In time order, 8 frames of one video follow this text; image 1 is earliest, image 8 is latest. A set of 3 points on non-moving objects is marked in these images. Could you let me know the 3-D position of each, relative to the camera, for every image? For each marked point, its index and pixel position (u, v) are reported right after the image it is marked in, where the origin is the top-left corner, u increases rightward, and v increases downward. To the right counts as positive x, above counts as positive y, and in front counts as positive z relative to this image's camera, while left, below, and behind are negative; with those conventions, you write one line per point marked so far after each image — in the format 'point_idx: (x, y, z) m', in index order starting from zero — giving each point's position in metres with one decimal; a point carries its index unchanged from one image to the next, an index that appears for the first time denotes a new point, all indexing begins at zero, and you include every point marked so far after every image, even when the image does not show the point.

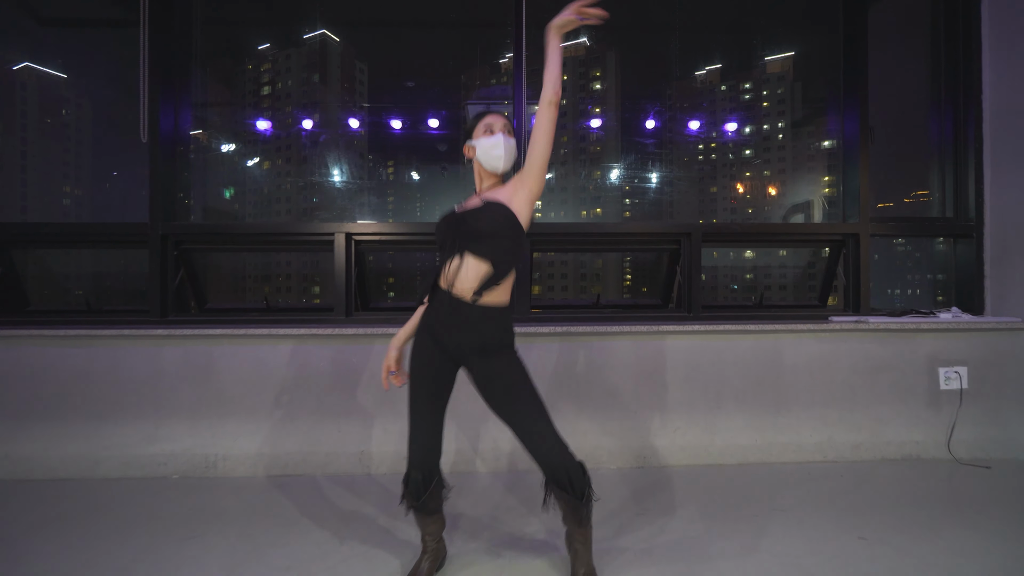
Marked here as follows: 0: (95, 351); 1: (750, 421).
0: (-2.3, -0.4, +2.6) m
1: (+1.4, -0.8, +2.6) m
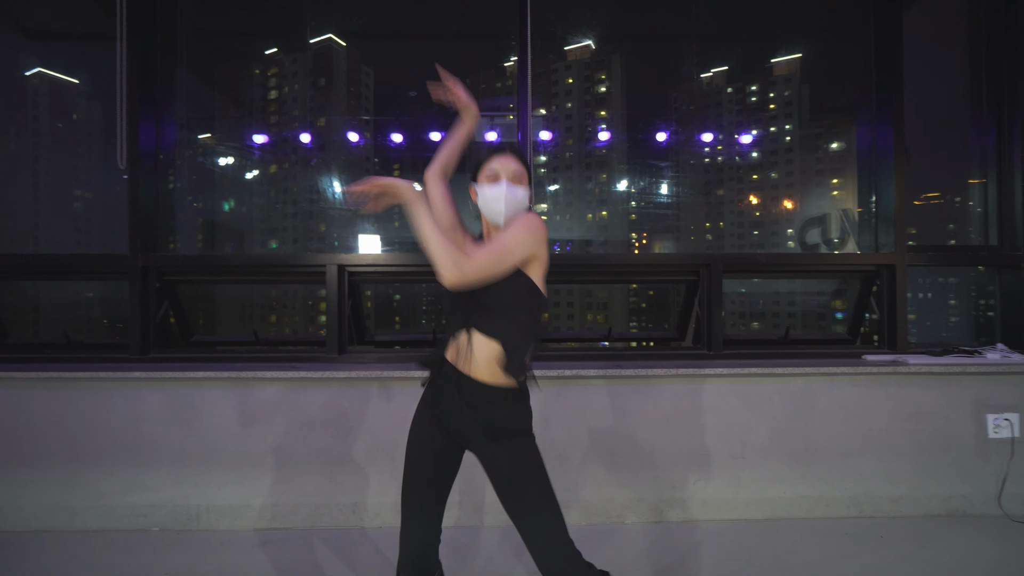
0: (-2.3, -0.6, +2.4) m
1: (+1.4, -1.0, +2.4) m
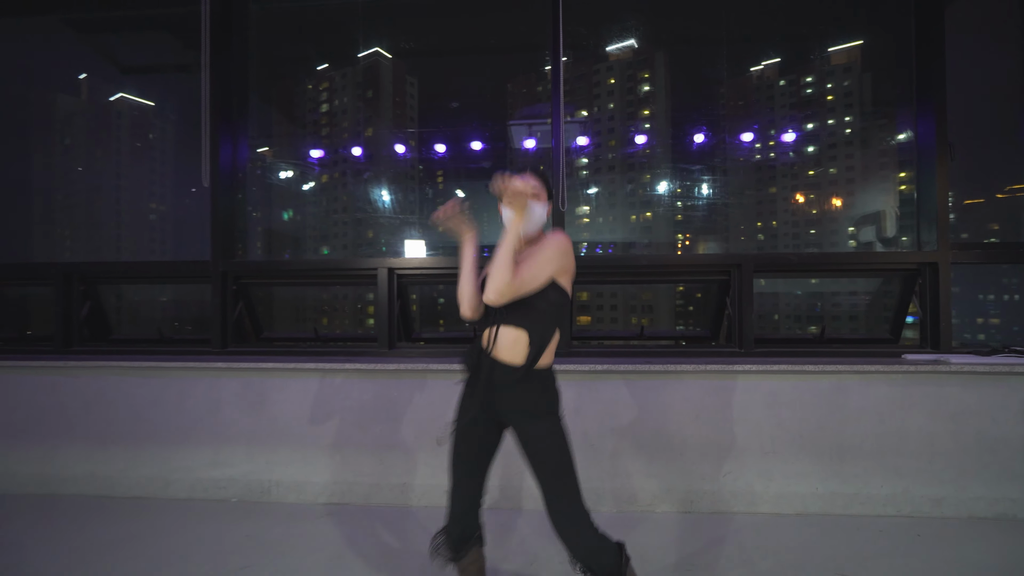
0: (-2.1, -0.6, +2.8) m
1: (+1.6, -1.0, +2.4) m
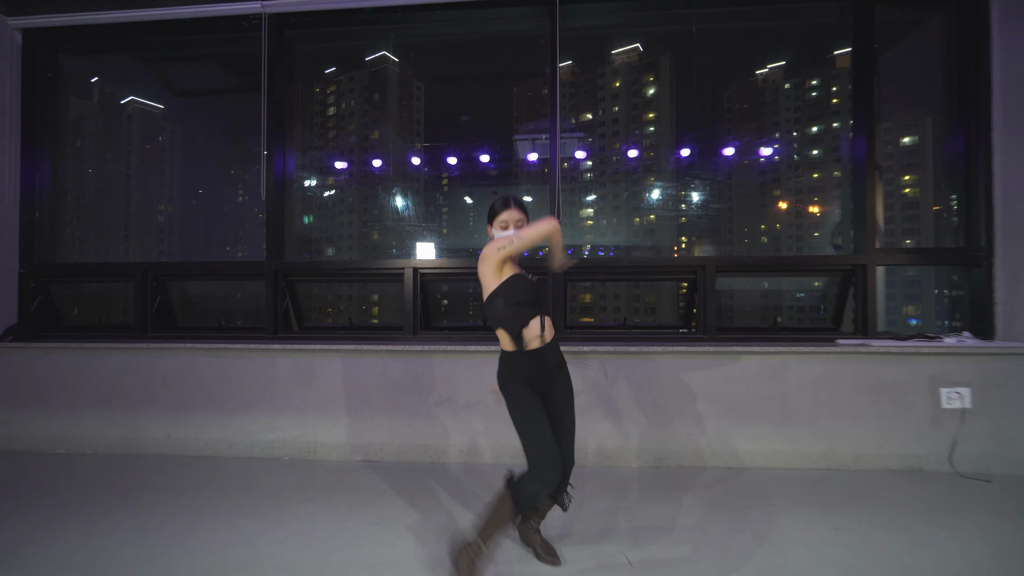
0: (-2.1, -0.5, +3.4) m
1: (+1.6, -0.9, +3.0) m
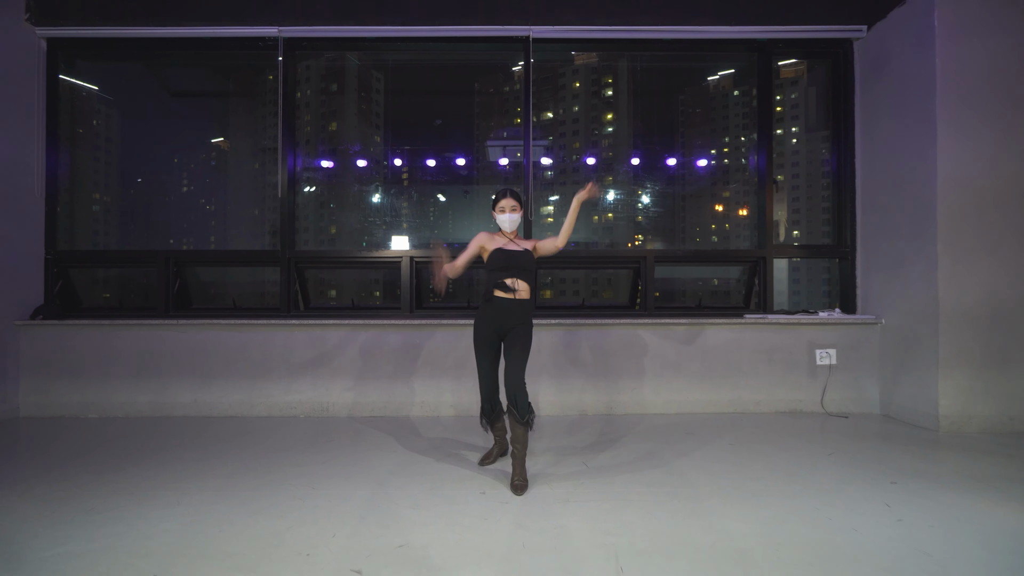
0: (-2.2, -0.4, +3.9) m
1: (+1.5, -0.8, +3.9) m
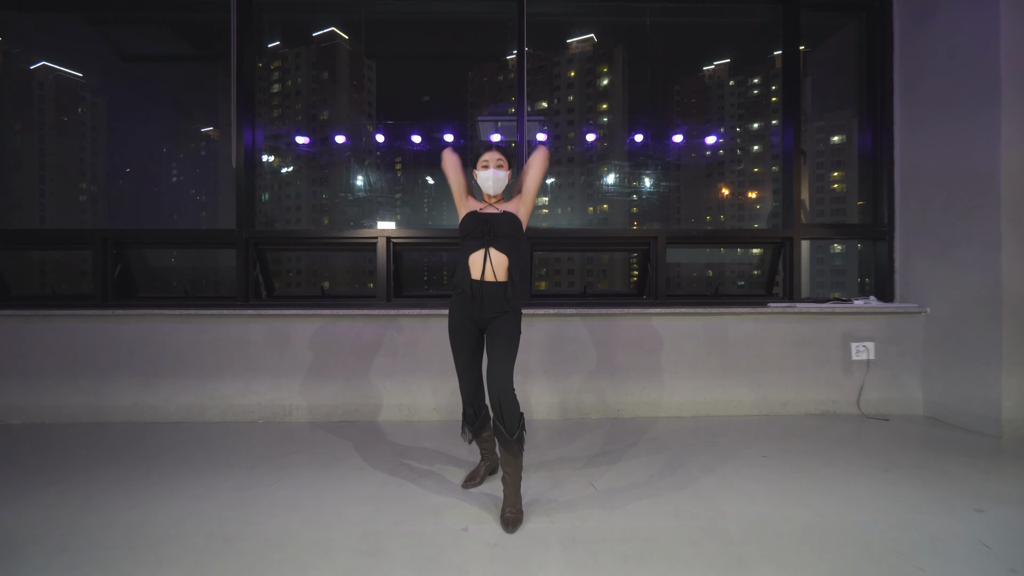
0: (-2.3, -0.3, +3.4) m
1: (+1.4, -0.7, +3.4) m
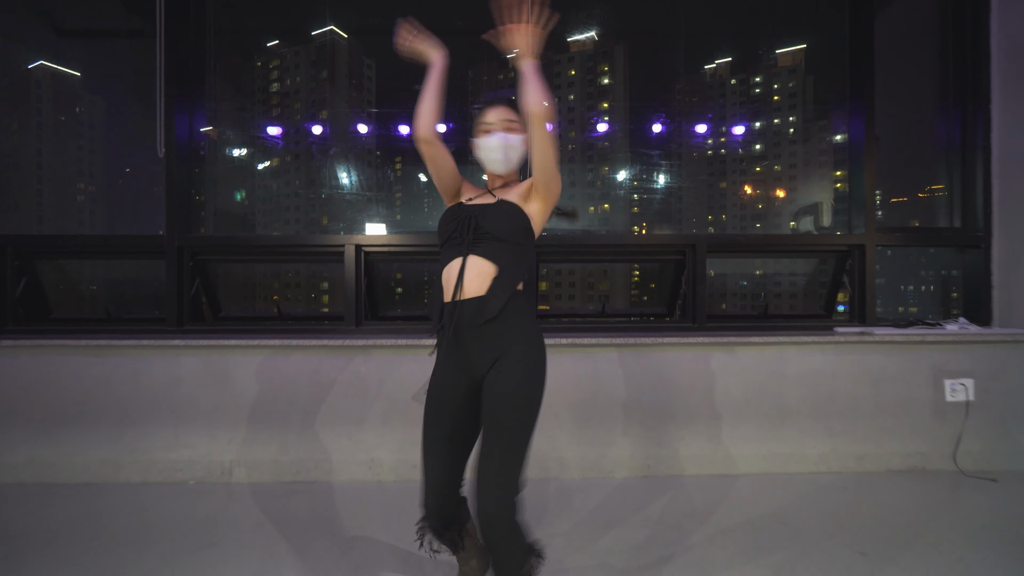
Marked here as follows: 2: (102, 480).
0: (-2.3, -0.4, +2.7) m
1: (+1.4, -0.8, +2.7) m
2: (-2.4, -1.1, +2.6) m
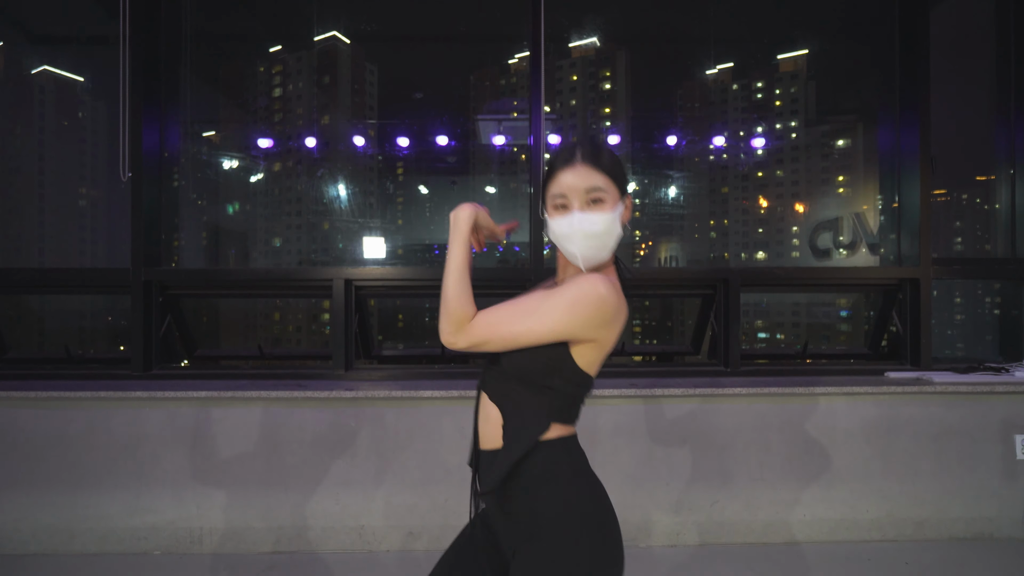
0: (-2.2, -0.6, +2.3) m
1: (+1.5, -1.1, +2.3) m
2: (-2.3, -1.3, +2.3) m
